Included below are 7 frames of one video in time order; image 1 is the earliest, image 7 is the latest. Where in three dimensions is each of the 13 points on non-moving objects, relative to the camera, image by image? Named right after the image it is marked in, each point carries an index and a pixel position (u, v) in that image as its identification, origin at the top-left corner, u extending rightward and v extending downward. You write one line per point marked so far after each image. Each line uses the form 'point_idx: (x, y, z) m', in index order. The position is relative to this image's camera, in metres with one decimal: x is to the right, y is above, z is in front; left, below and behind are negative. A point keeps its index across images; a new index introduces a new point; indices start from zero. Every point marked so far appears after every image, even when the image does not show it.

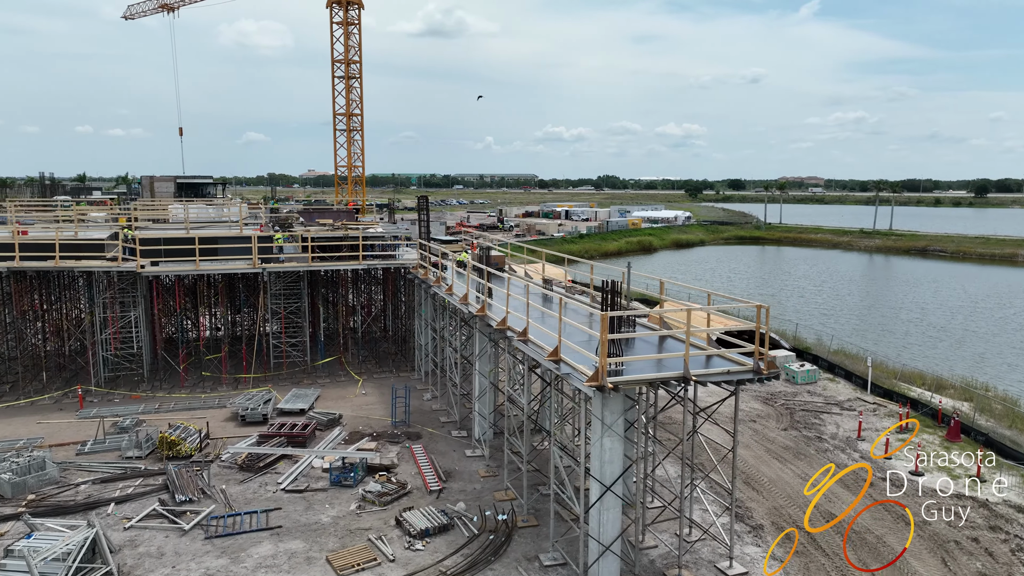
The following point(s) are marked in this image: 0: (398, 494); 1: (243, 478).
0: (-2.7, -4.8, +16.6) m
1: (-6.6, -4.7, +17.5) m
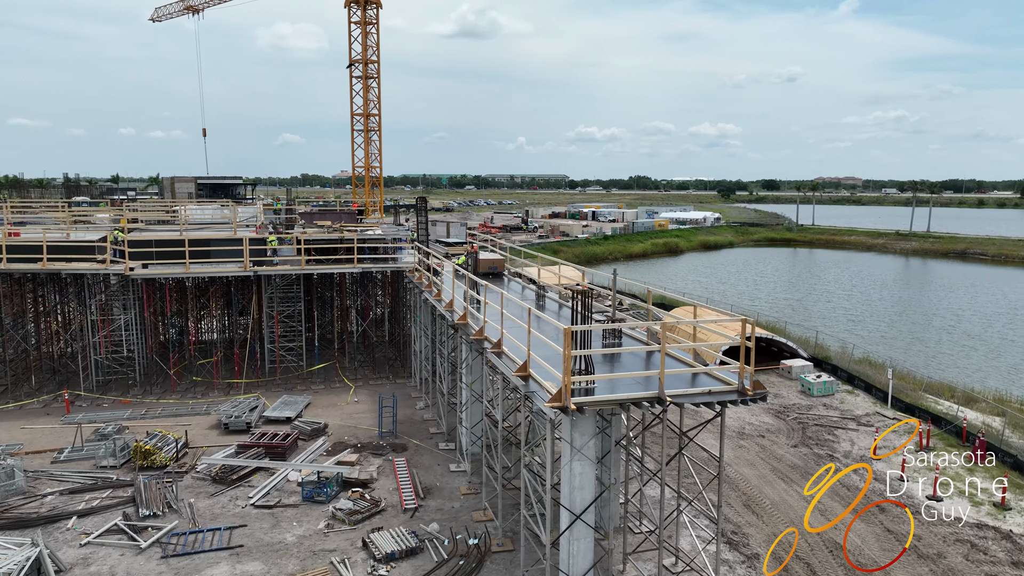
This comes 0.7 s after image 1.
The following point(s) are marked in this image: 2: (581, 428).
0: (-3.1, -4.9, +15.8) m
1: (-7.0, -4.8, +16.9) m
2: (+1.1, -2.3, +11.6) m
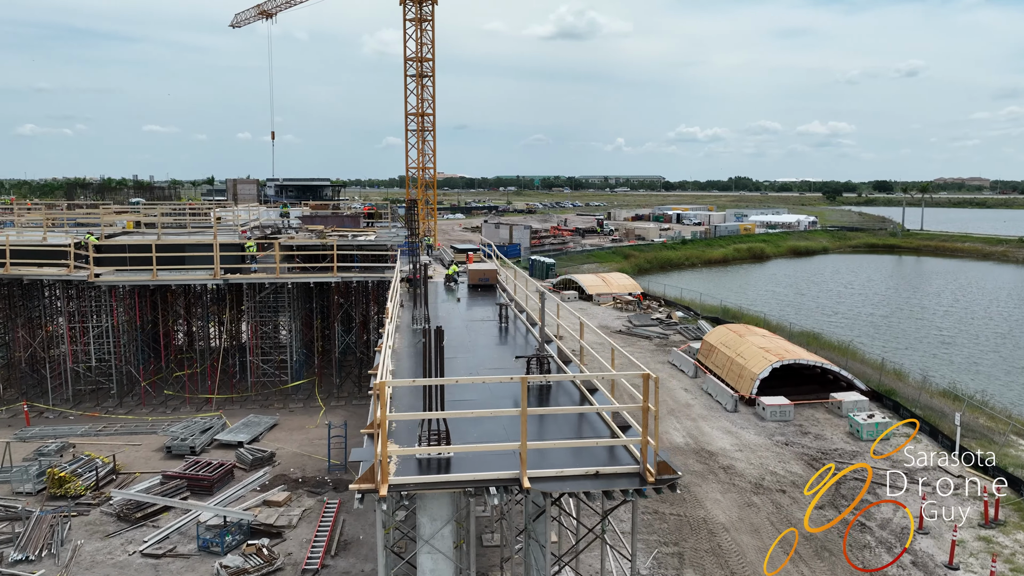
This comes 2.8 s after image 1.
0: (-4.7, -5.3, +13.4) m
1: (-8.4, -5.1, +15.0) m
2: (-1.0, -2.7, +8.7) m
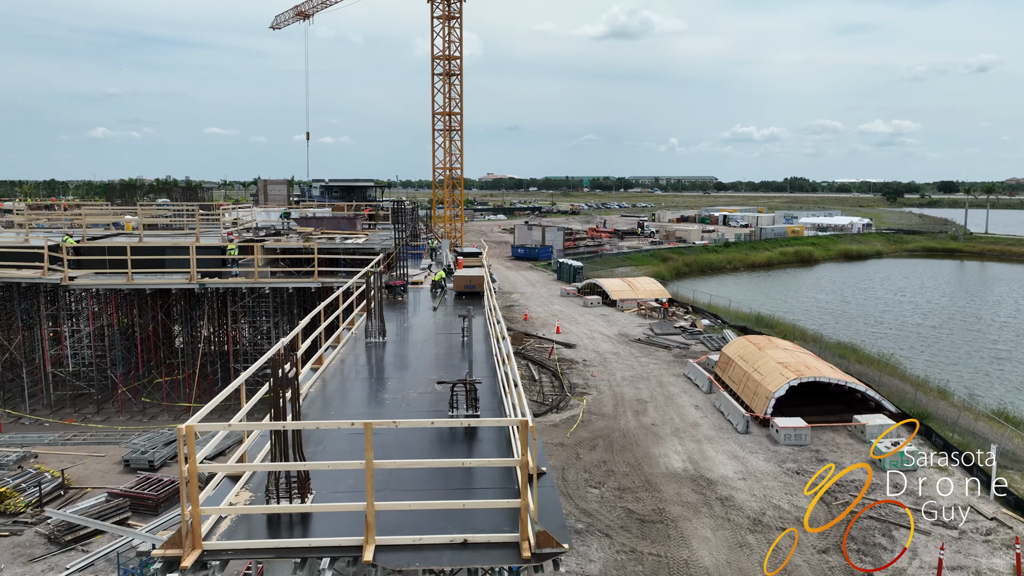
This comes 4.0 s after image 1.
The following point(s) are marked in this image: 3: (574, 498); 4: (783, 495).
0: (-5.7, -5.5, +12.2) m
1: (-9.3, -5.3, +14.0) m
2: (-2.3, -2.9, +7.2) m
3: (+1.5, -5.1, +17.2) m
4: (+6.8, -5.1, +17.9) m
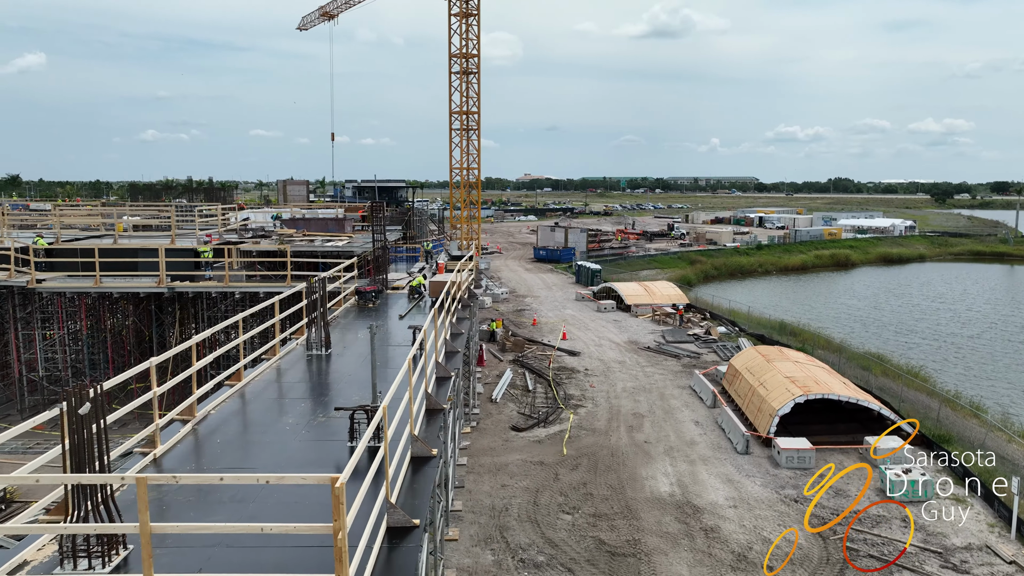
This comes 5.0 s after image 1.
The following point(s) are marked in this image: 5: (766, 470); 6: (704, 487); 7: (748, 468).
0: (-6.8, -5.6, +11.2) m
1: (-10.3, -5.4, +13.2) m
2: (-3.7, -3.1, +6.1) m
3: (+0.6, -5.3, +15.8) m
4: (+6.0, -5.4, +16.3) m
5: (+6.9, -4.9, +19.4) m
6: (+4.9, -5.1, +18.4) m
7: (+6.4, -4.9, +19.5) m
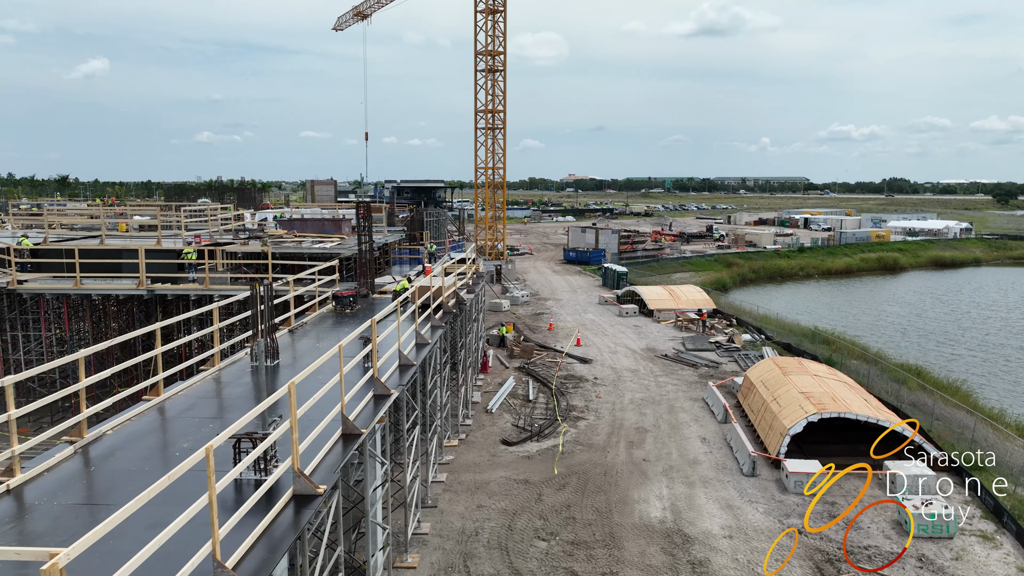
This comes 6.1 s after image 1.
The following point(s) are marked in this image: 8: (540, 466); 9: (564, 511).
0: (-7.8, -5.7, +10.4) m
1: (-11.1, -5.4, +12.7) m
2: (-4.9, -3.2, +5.1) m
3: (0.0, -5.4, +14.6) m
4: (+5.4, -5.6, +14.7) m
5: (+6.4, -5.1, +17.7) m
6: (+4.4, -5.3, +16.8) m
7: (+6.0, -5.1, +17.9) m
8: (+0.7, -4.8, +19.1) m
9: (+1.2, -5.2, +16.7) m
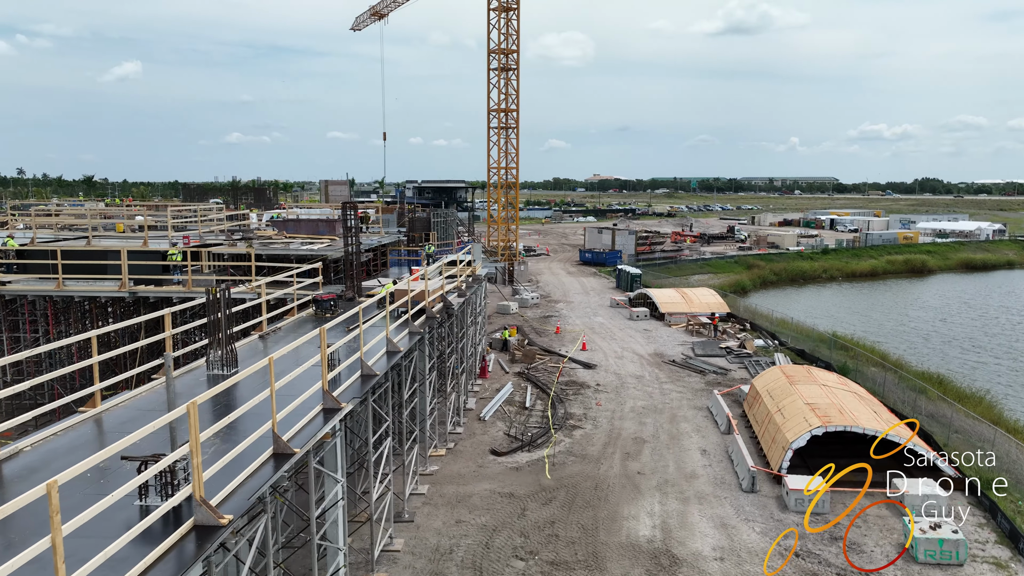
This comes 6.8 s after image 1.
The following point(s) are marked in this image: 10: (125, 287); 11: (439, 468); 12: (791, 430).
0: (-8.4, -5.8, +9.9) m
1: (-11.7, -5.5, +12.3) m
2: (-5.7, -3.2, +4.5) m
3: (-0.5, -5.5, +13.8) m
4: (+4.9, -5.7, +13.7) m
5: (+6.0, -5.3, +16.7) m
6: (+4.0, -5.4, +15.9) m
7: (+5.6, -5.3, +16.9) m
8: (+0.4, -4.9, +18.3) m
9: (+0.8, -5.3, +15.9) m
10: (-10.6, 0.0, +19.7) m
11: (-1.9, -4.7, +18.6) m
12: (+7.3, -3.7, +18.7) m
